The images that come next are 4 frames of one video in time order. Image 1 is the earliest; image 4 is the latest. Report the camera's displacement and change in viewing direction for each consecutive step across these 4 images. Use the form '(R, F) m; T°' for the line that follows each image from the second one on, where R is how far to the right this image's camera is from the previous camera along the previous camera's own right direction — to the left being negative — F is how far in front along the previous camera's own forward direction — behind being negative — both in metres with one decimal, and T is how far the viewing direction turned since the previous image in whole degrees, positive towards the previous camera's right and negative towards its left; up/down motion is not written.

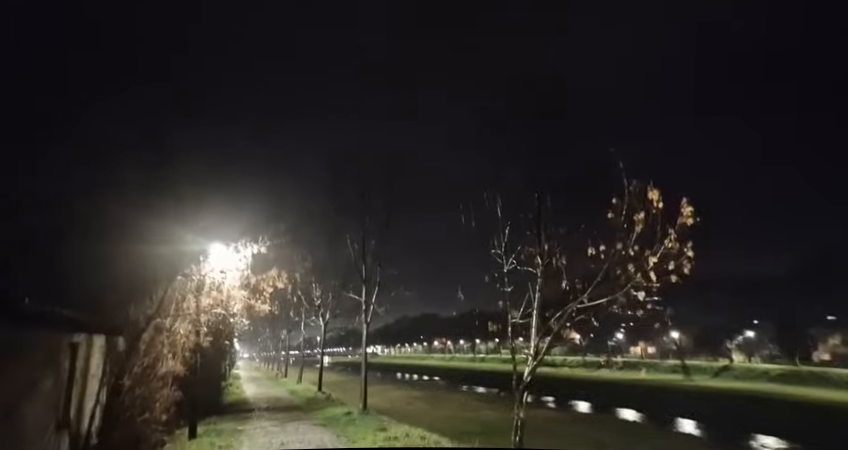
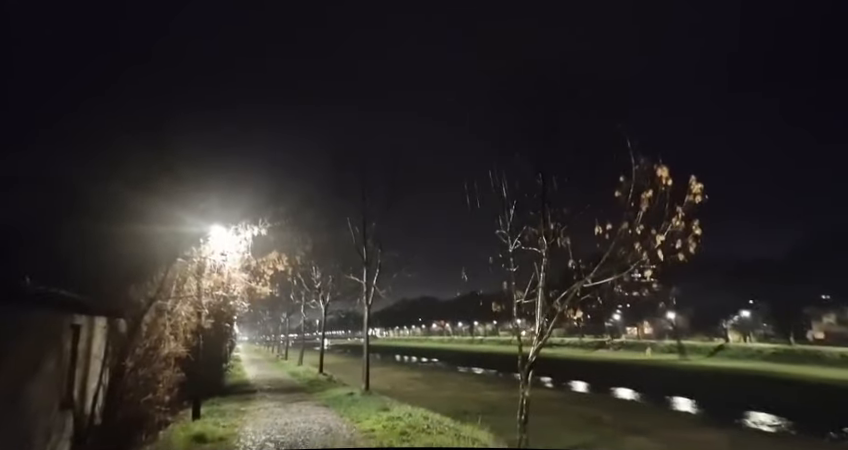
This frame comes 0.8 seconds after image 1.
(-0.2, +0.2) m; 0°
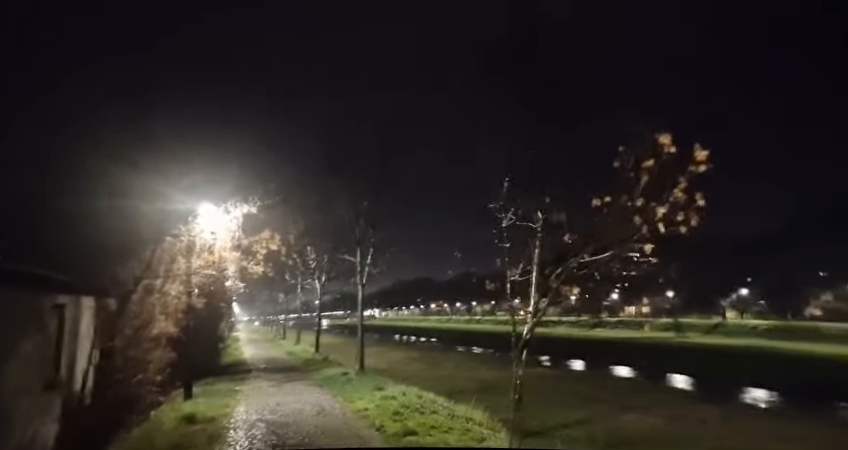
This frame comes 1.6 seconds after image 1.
(+0.3, +0.7) m; 0°
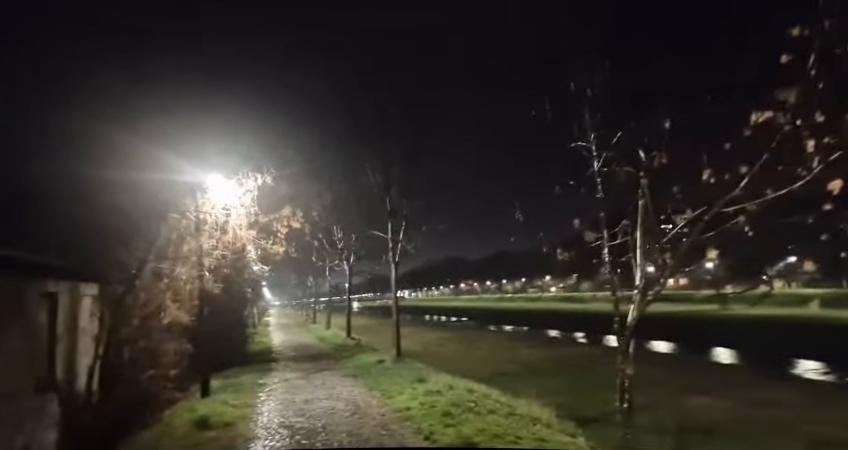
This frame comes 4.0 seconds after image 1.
(-0.9, +3.9) m; -3°
